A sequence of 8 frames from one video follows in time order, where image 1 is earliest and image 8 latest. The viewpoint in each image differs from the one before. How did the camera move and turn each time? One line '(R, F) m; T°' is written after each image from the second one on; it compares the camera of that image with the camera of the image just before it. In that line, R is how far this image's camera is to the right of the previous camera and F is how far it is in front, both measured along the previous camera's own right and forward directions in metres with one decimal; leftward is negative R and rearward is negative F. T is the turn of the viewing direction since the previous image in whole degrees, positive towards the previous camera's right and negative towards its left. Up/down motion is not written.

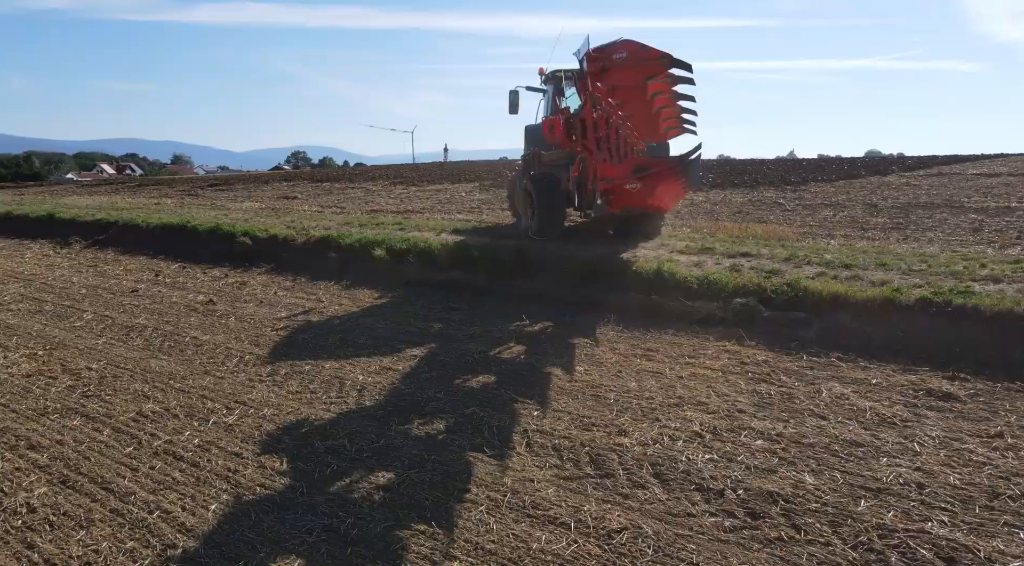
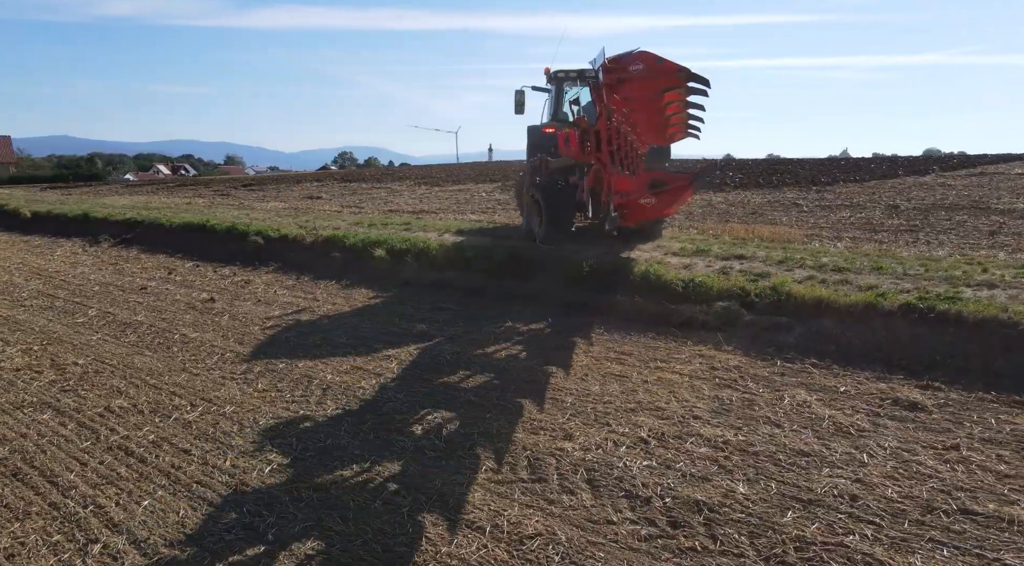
(+0.5, 0.0) m; -3°
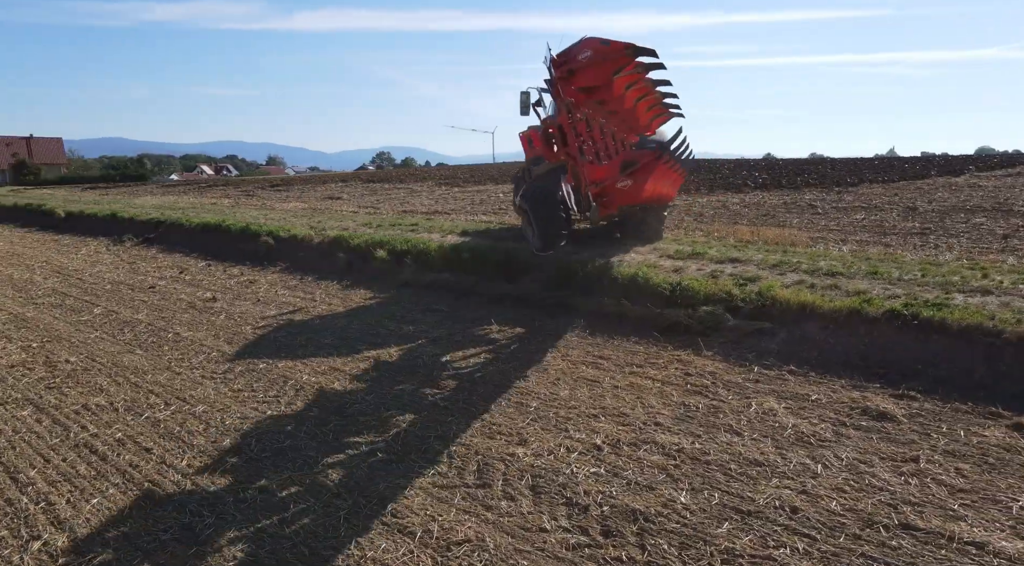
(+0.4, 0.0) m; -2°
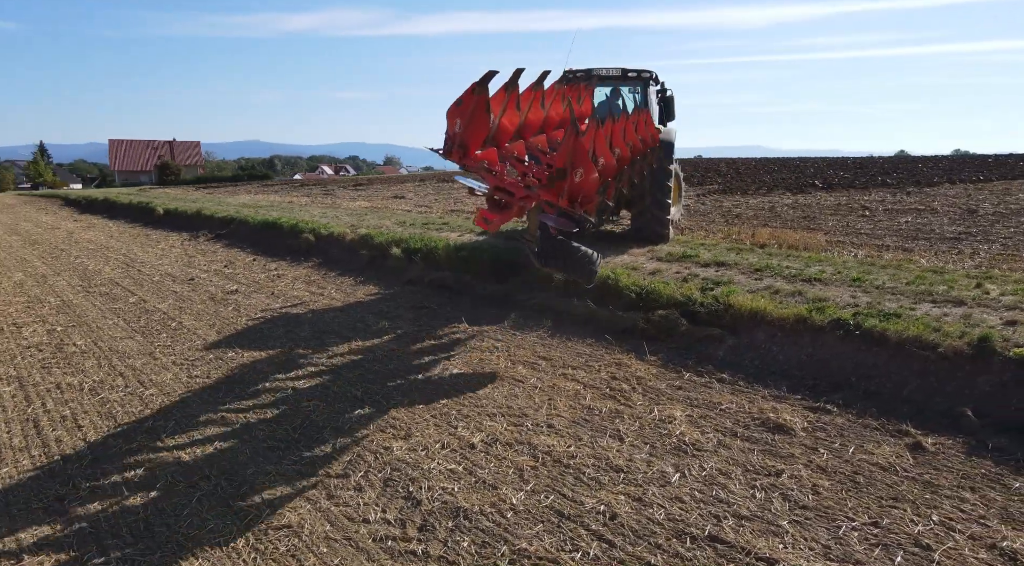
(+1.2, 0.0) m; -7°
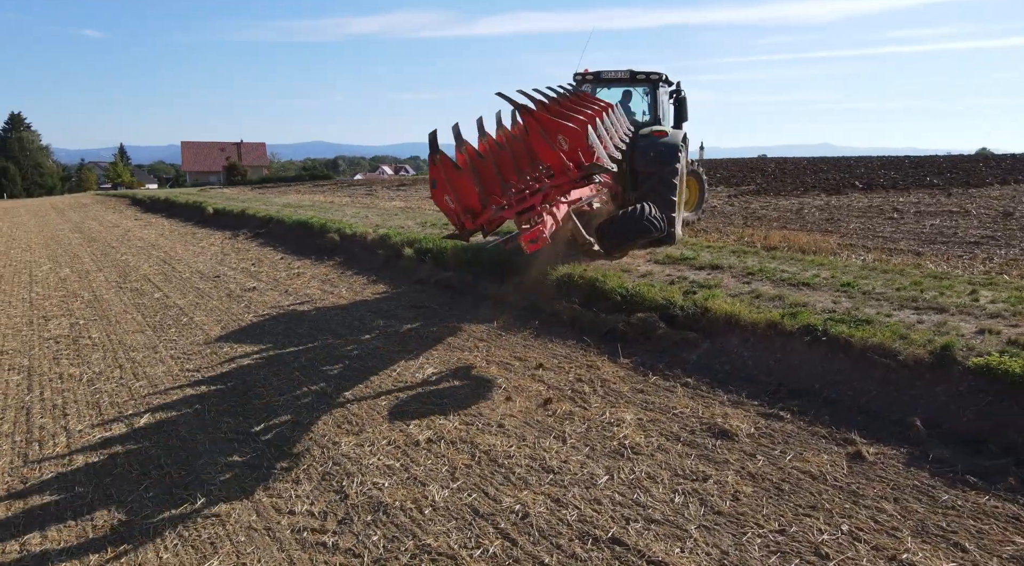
(+0.6, -0.1) m; -4°
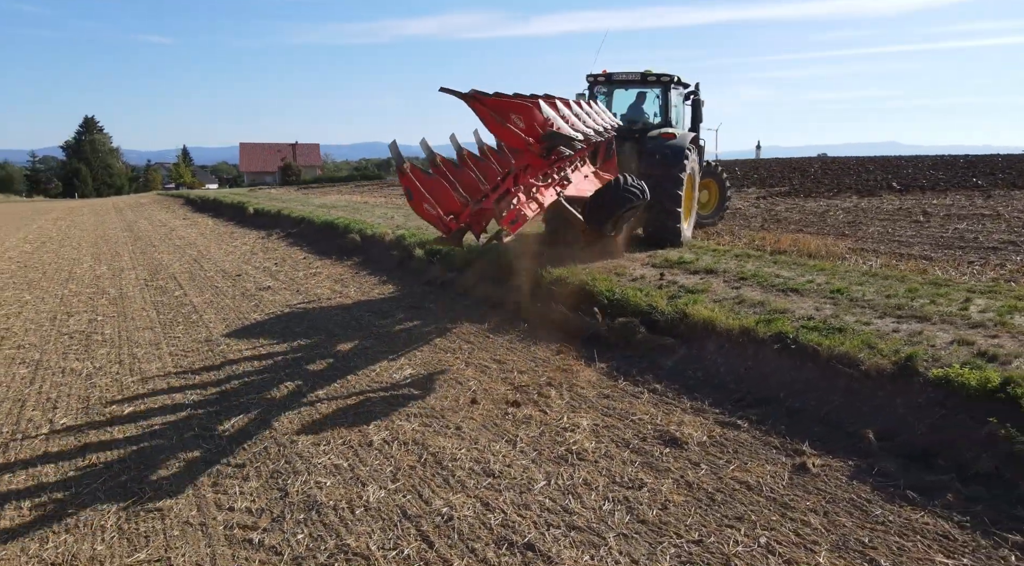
(+0.5, 0.0) m; -4°
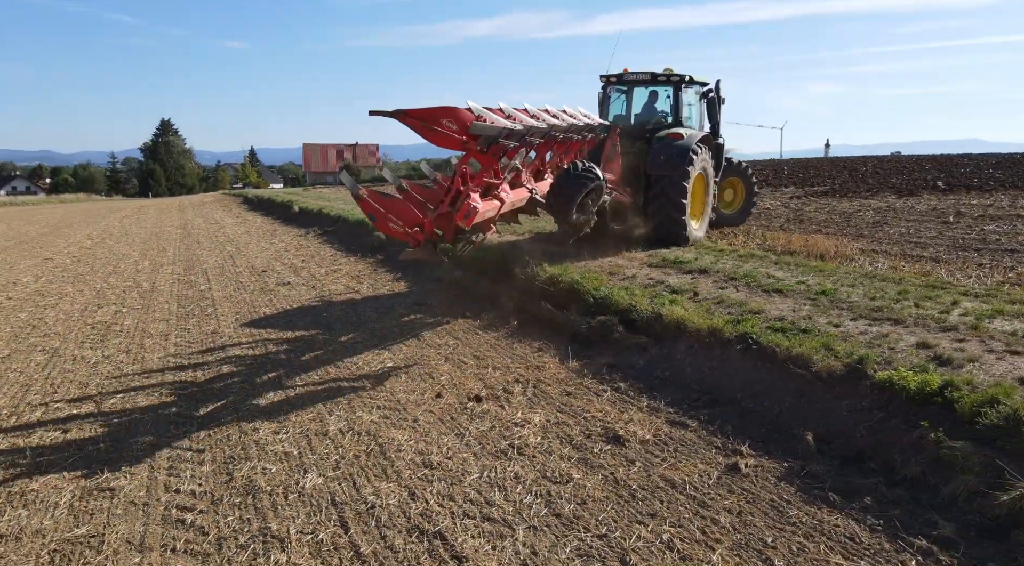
(+0.6, -0.1) m; -4°
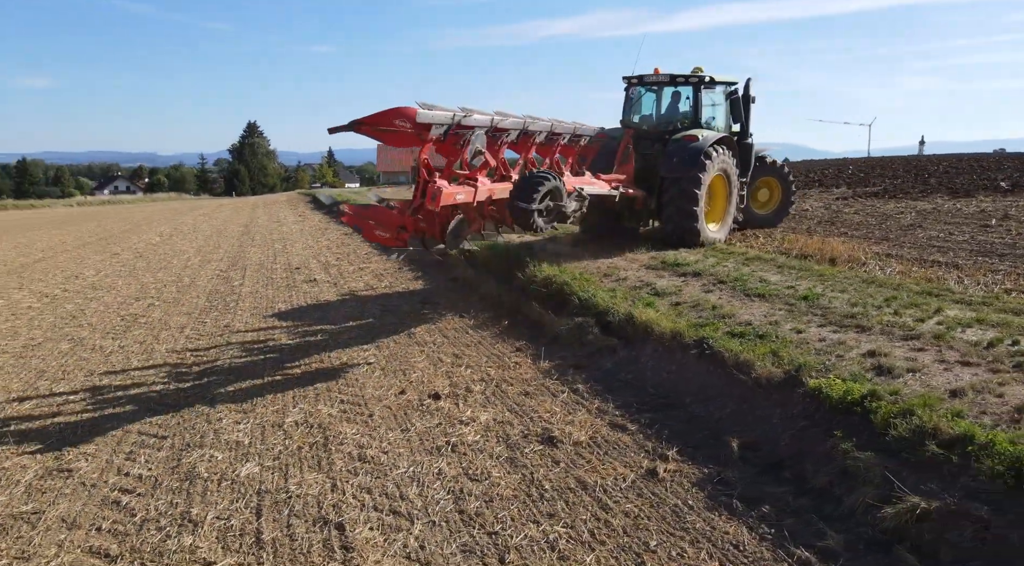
(+0.7, 0.0) m; -5°
